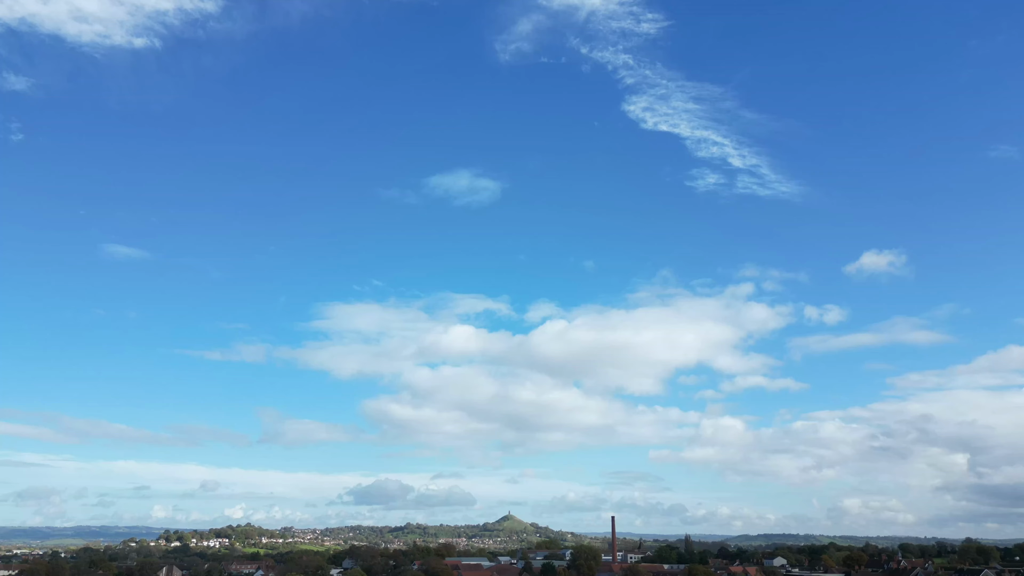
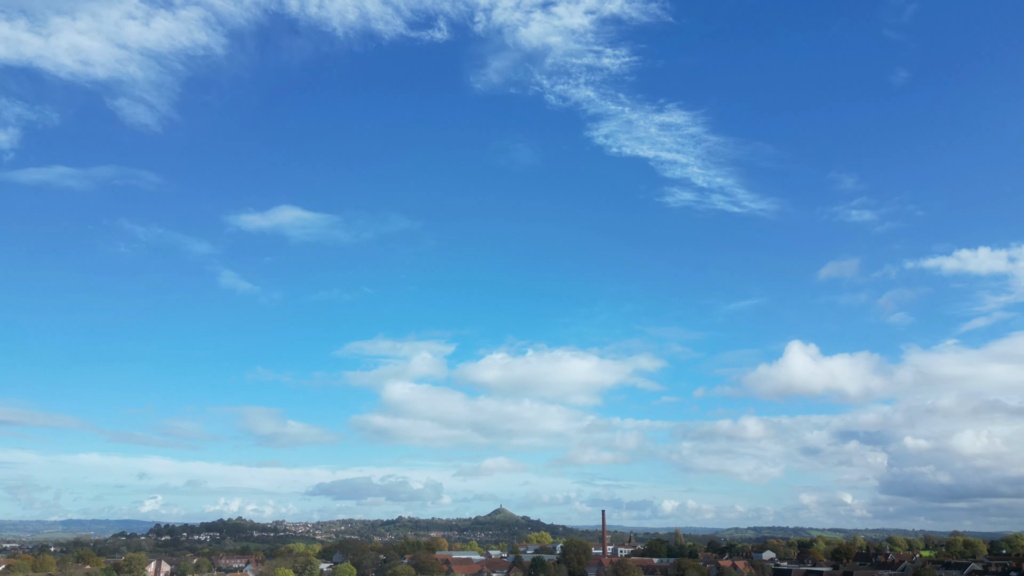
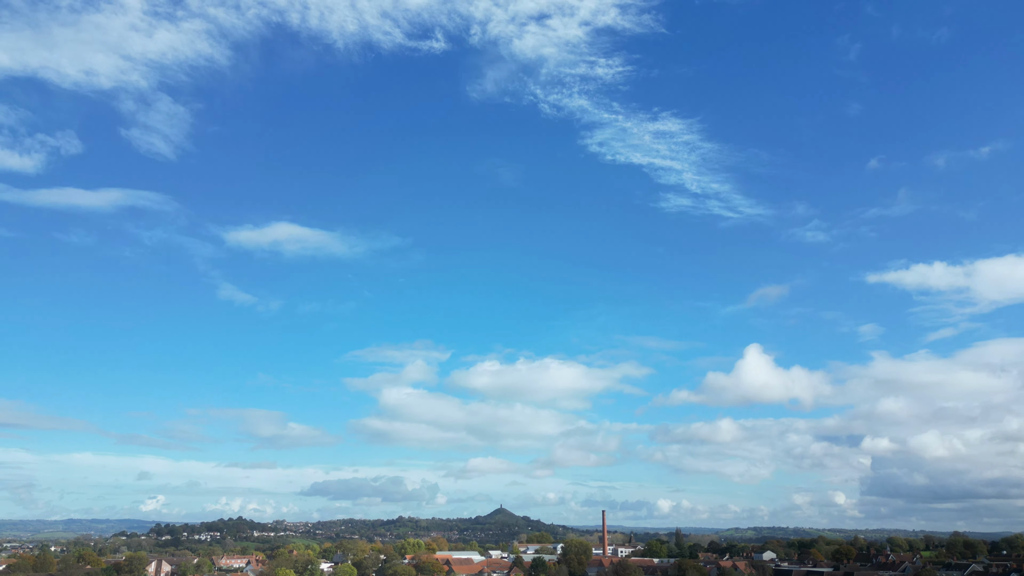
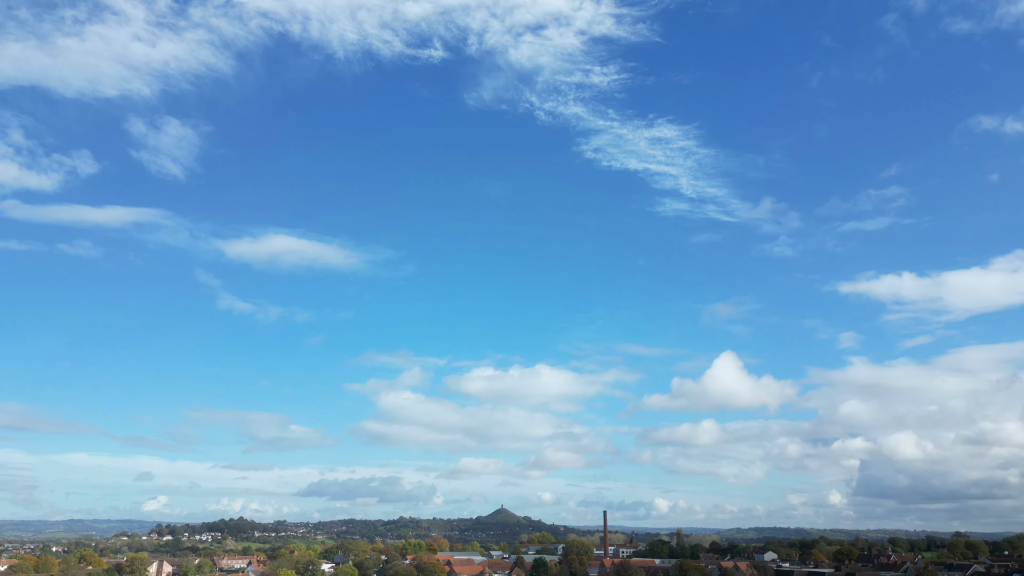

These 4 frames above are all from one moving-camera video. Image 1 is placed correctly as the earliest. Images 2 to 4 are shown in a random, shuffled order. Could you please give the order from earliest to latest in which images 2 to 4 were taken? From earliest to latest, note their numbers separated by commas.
2, 3, 4
